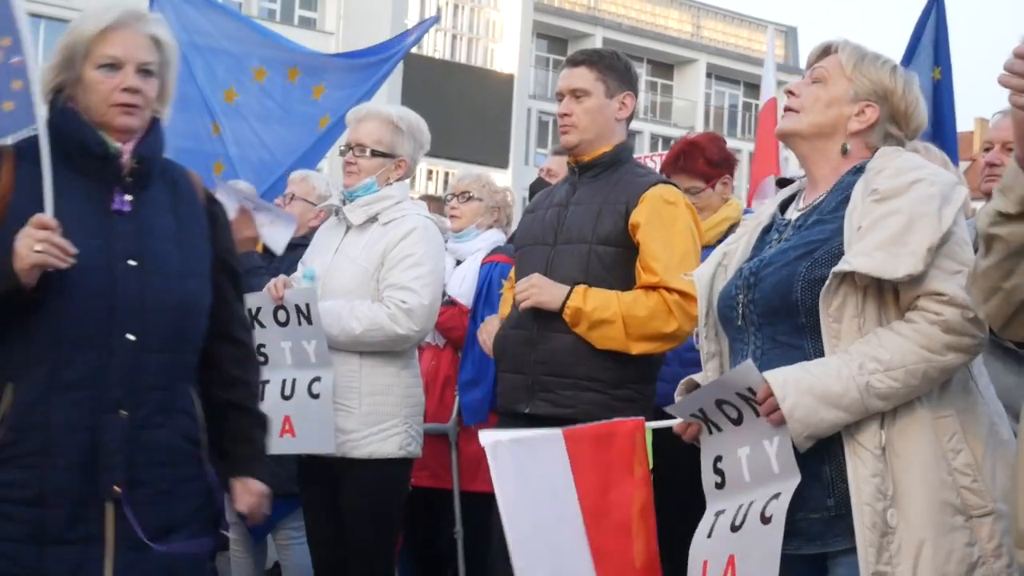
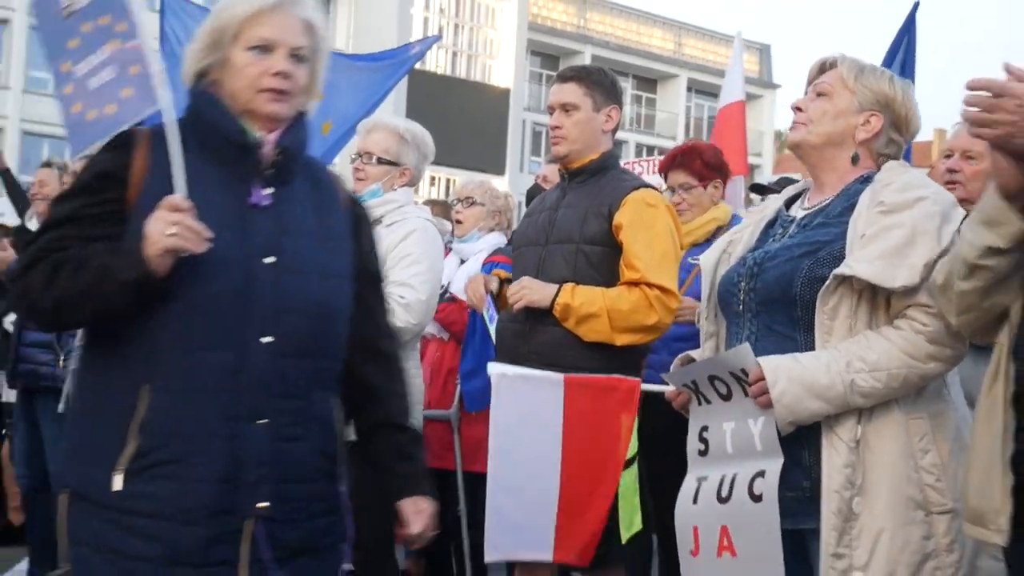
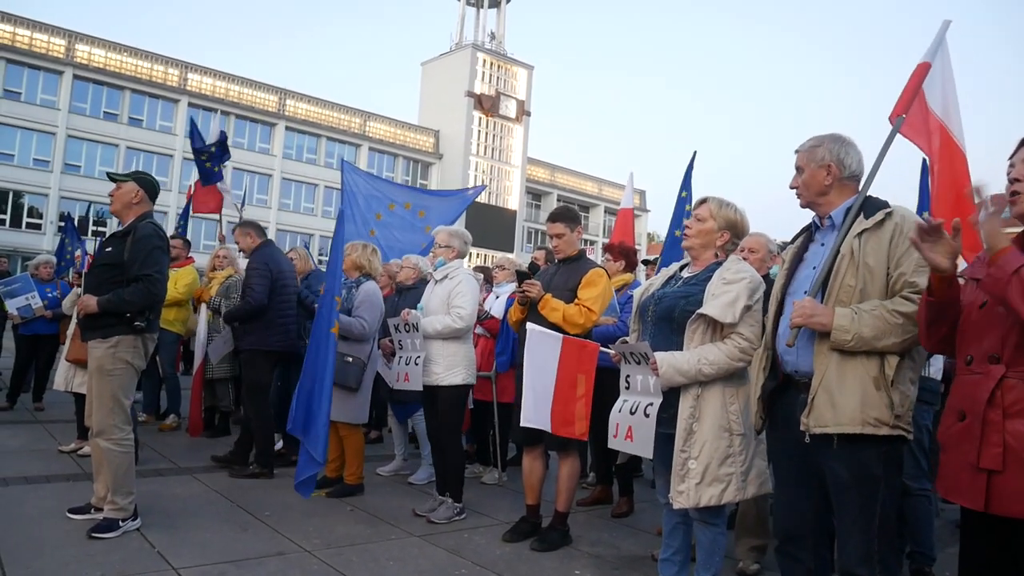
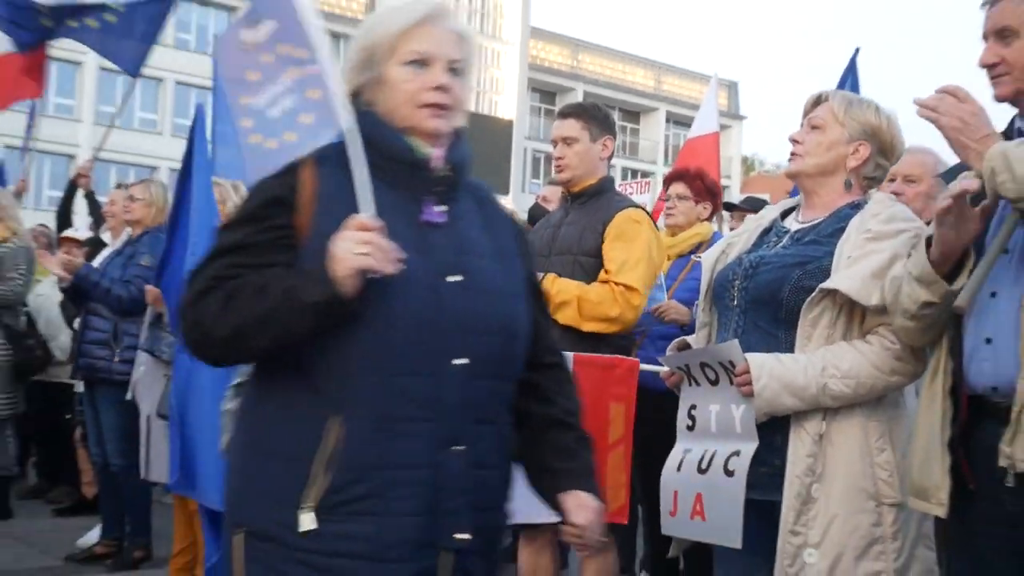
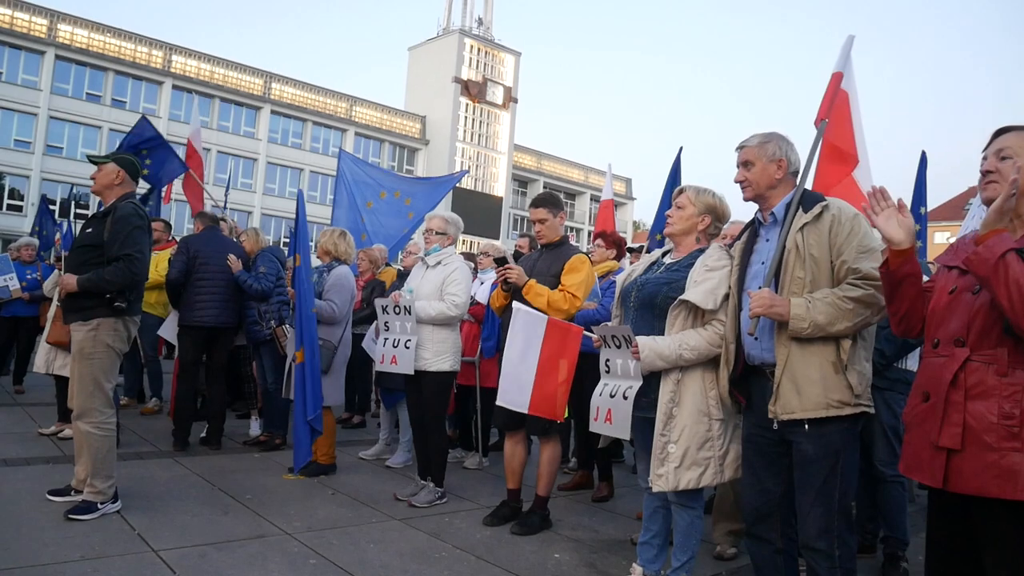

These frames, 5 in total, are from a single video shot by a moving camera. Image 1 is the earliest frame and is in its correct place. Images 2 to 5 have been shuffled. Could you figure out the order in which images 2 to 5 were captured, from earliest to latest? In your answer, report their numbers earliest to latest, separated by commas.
2, 4, 5, 3
